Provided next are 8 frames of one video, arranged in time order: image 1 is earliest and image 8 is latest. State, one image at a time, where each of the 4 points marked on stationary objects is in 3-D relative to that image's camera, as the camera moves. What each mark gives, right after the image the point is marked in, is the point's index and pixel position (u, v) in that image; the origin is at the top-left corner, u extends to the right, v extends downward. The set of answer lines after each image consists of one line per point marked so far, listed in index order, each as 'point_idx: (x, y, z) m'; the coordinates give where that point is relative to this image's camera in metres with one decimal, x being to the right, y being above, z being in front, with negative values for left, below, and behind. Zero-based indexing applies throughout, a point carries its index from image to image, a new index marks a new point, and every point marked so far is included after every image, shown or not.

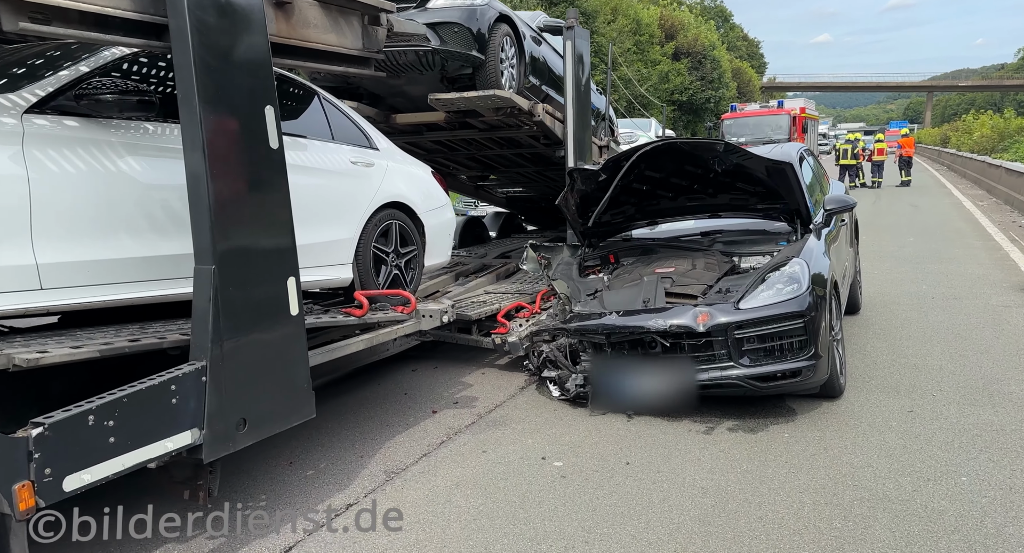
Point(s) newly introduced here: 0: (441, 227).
0: (-0.6, +0.4, +5.8) m
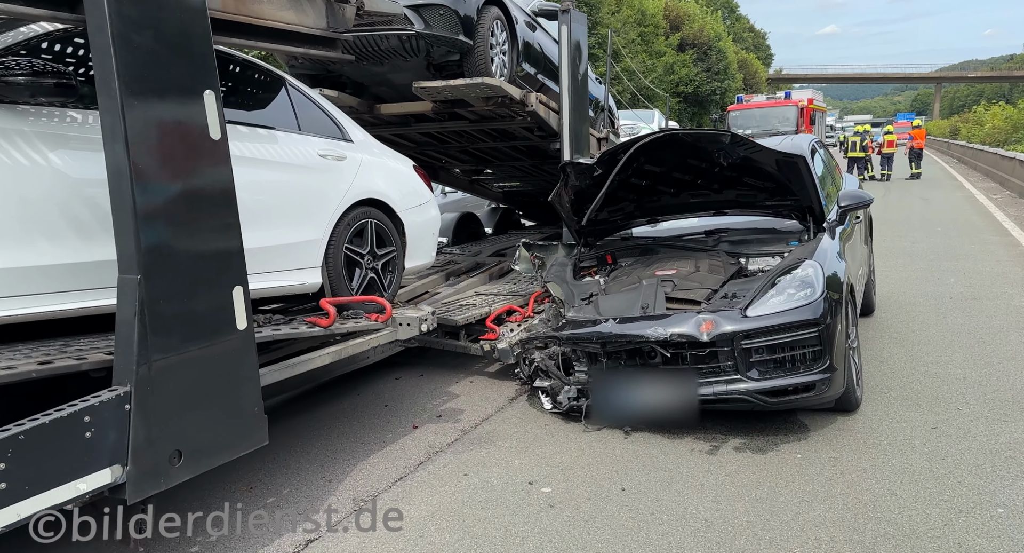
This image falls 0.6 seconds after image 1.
0: (-0.7, +0.4, +5.4) m
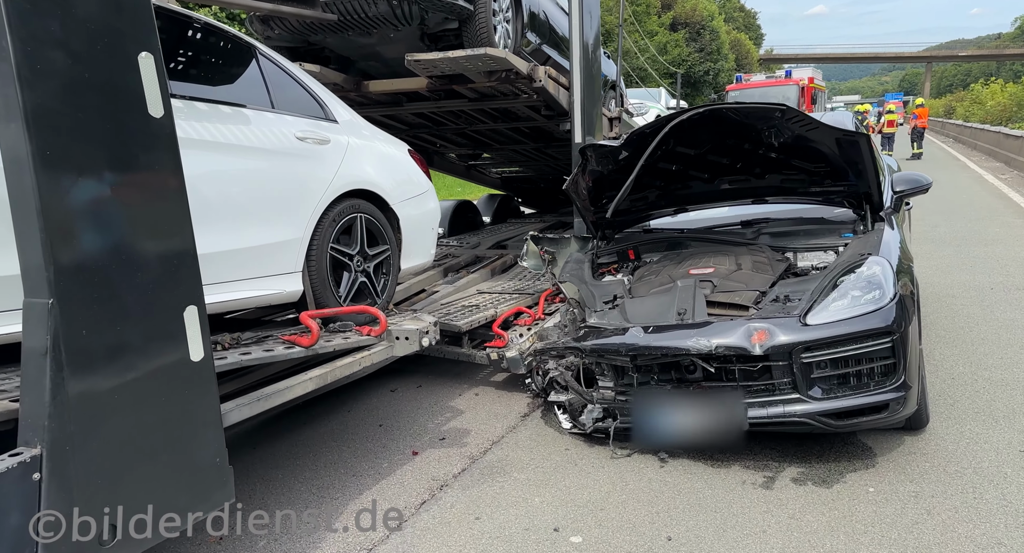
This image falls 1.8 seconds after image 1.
0: (-0.6, +0.4, +4.7) m
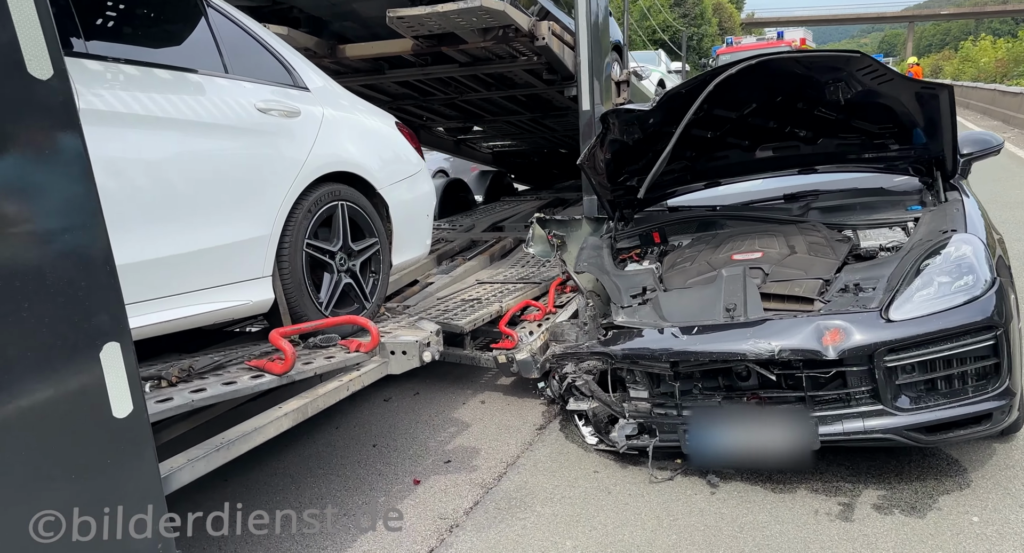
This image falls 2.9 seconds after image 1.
0: (-0.5, +0.4, +4.0) m
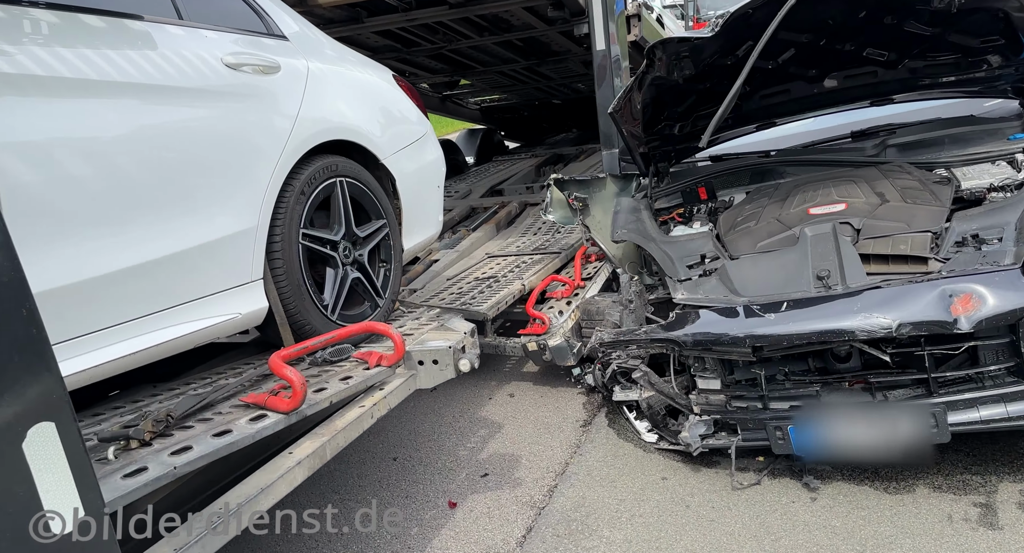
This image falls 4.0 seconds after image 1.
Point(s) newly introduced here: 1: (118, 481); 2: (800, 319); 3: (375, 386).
0: (-0.4, +0.5, +3.3) m
1: (-0.9, -0.5, +1.7) m
2: (+1.1, -0.2, +2.7) m
3: (-0.5, -0.4, +2.4) m
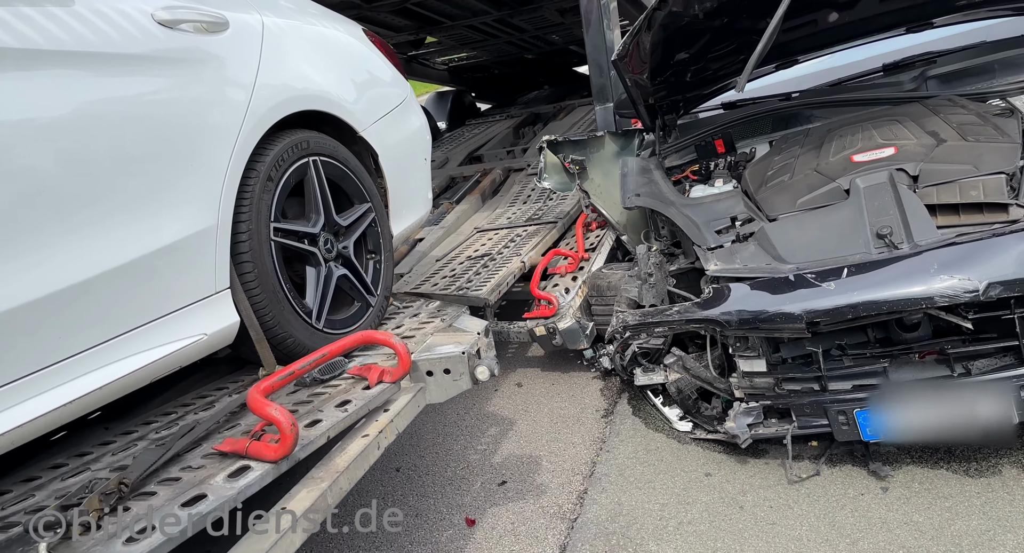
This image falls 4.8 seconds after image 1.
0: (-0.4, +0.5, +2.9) m
1: (-0.8, -0.5, +1.2) m
2: (+1.1, 0.0, +2.3) m
3: (-0.4, -0.4, +2.0) m
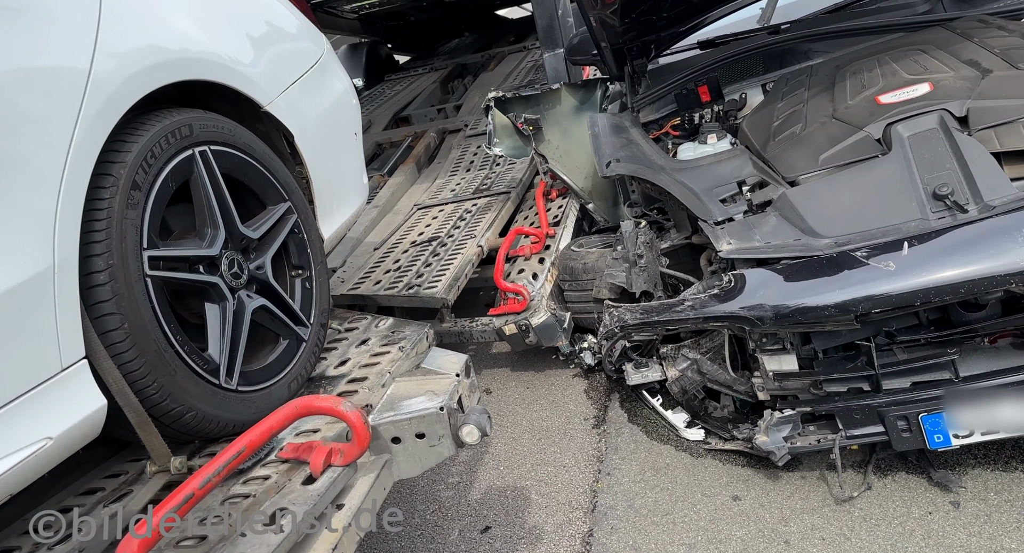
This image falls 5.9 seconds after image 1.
0: (-0.6, +0.5, +2.2) m
1: (-0.7, -0.7, +0.6) m
2: (+1.1, 0.0, +1.8) m
3: (-0.4, -0.4, +1.4) m
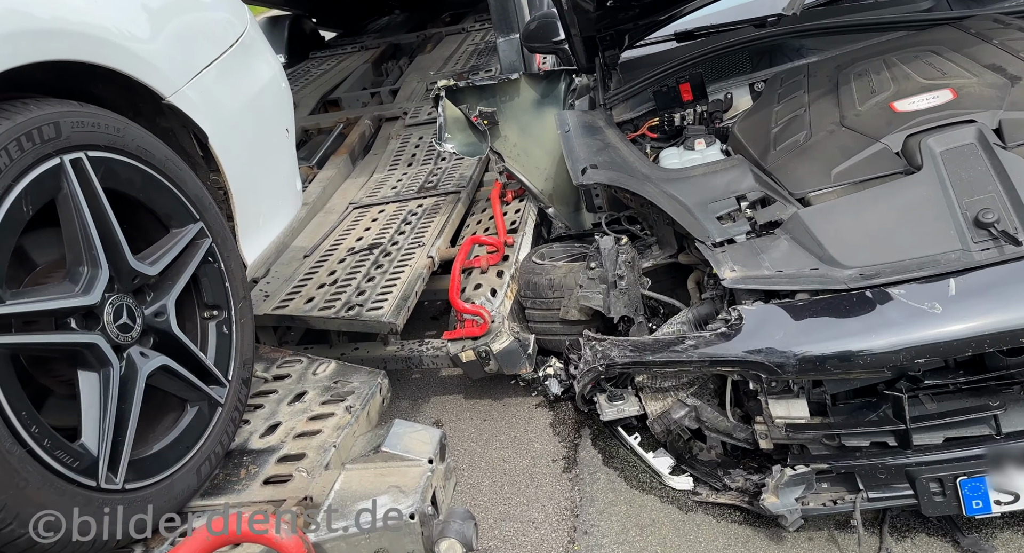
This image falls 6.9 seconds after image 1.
0: (-0.6, +0.4, +1.7) m
1: (-0.6, -0.8, +0.2) m
2: (+1.0, -0.1, +1.6) m
3: (-0.4, -0.5, +1.0) m
